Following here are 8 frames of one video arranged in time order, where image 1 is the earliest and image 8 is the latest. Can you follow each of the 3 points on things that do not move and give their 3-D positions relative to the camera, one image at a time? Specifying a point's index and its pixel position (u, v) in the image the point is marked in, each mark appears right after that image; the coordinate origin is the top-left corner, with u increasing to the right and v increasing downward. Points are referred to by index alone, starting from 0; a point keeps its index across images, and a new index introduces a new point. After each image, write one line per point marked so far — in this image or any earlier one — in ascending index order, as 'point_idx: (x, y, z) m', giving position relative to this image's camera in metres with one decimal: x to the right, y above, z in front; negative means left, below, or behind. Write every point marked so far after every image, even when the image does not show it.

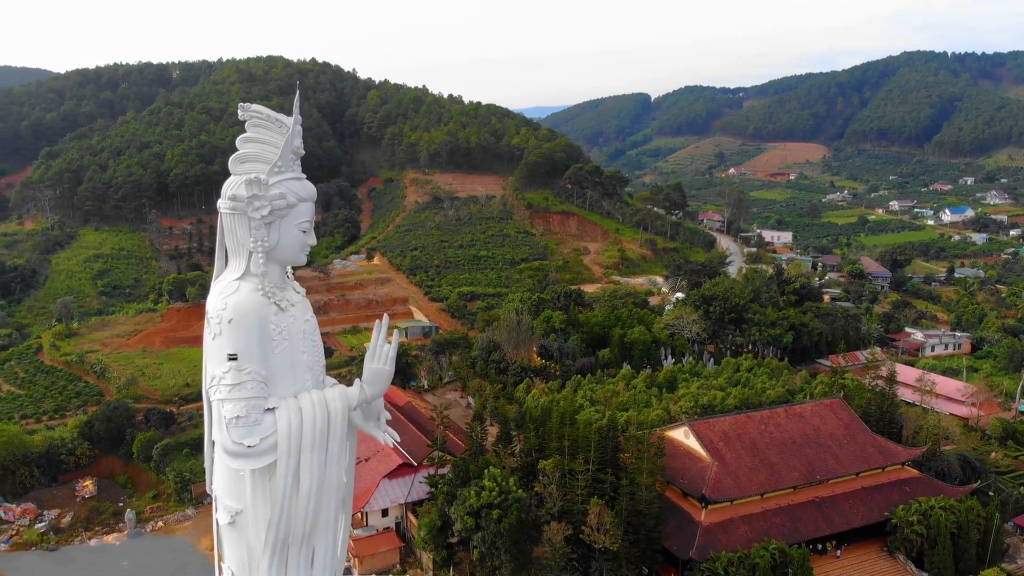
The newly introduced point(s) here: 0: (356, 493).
0: (-3.0, -4.0, +16.3) m
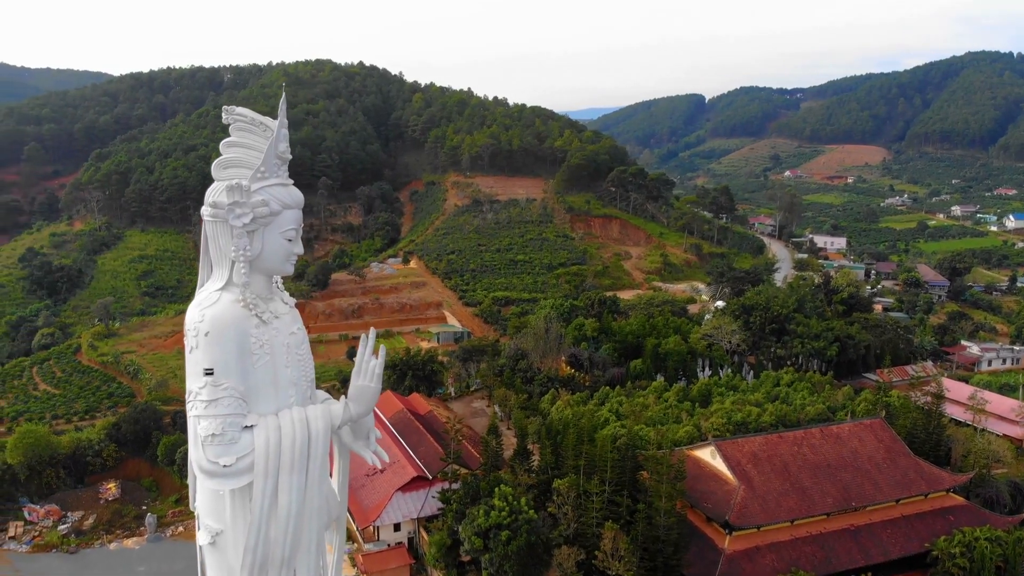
0: (-2.7, -4.1, +15.9) m
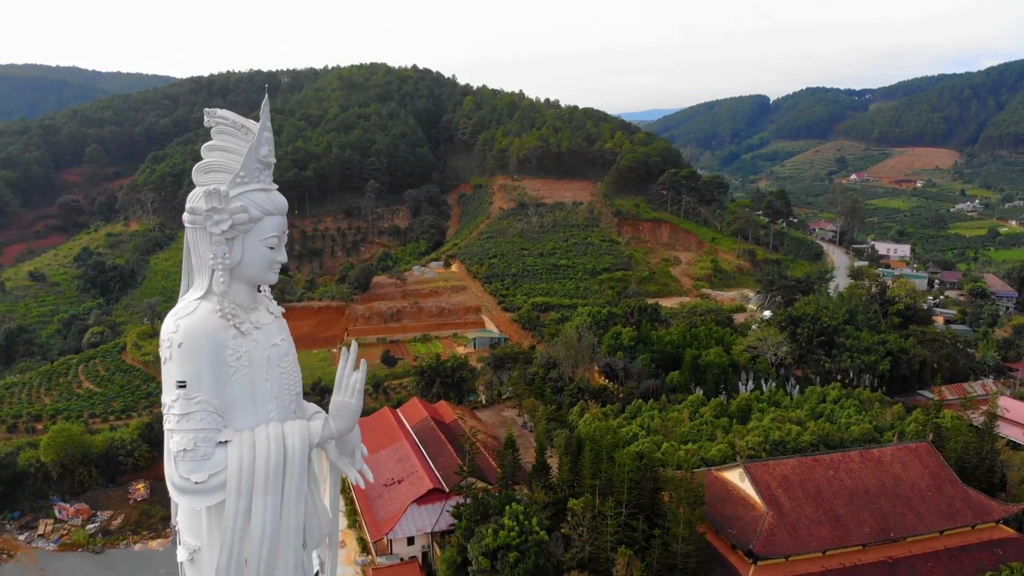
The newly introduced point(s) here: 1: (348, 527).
0: (-2.3, -4.2, +15.5) m
1: (-3.3, -4.8, +16.7) m
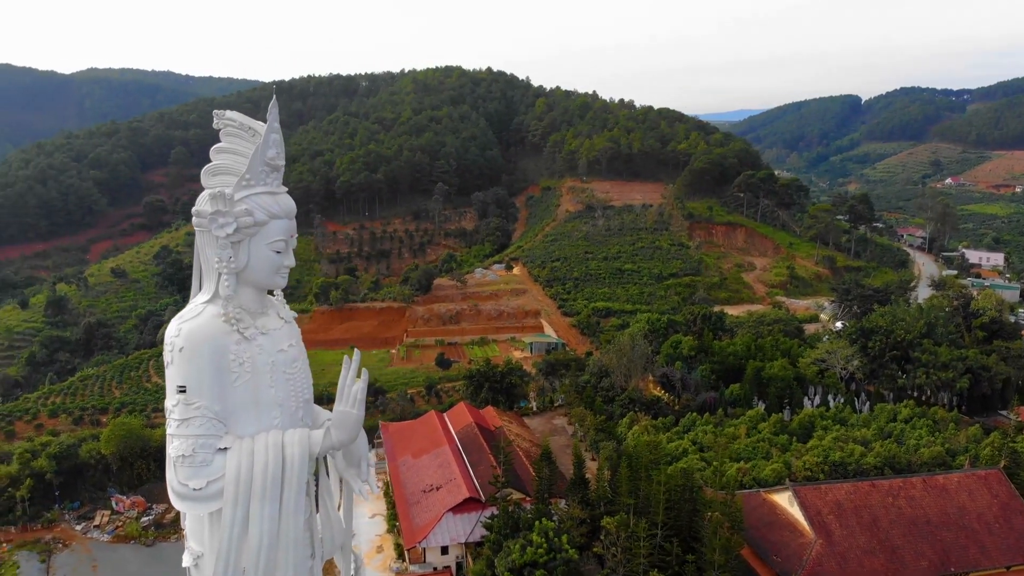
0: (-1.7, -4.3, +15.2) m
1: (-2.5, -4.8, +16.6) m
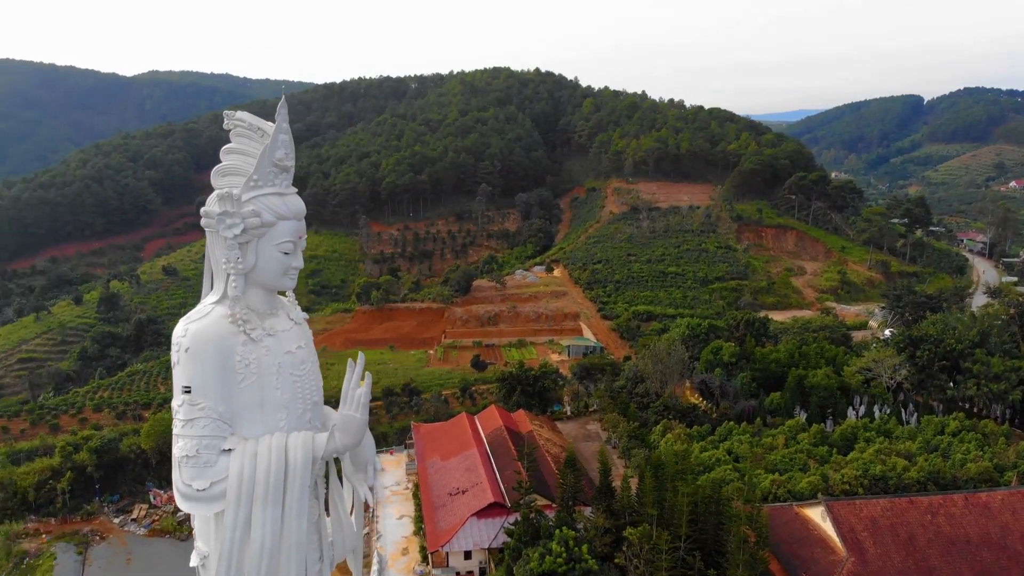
0: (-1.2, -4.4, +15.1) m
1: (-2.0, -4.9, +16.5) m
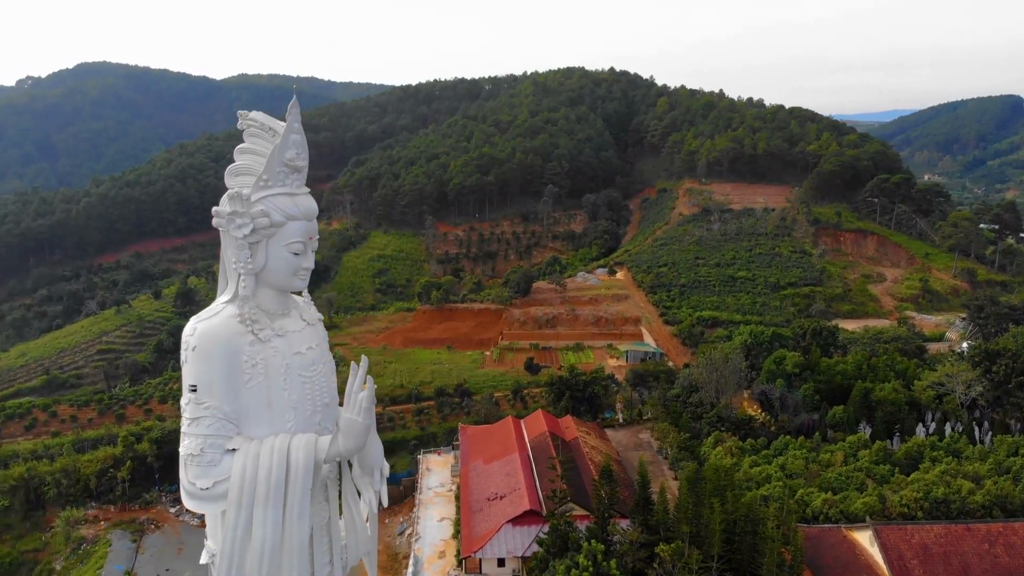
0: (-0.6, -4.4, +14.9) m
1: (-1.2, -4.9, +16.4) m
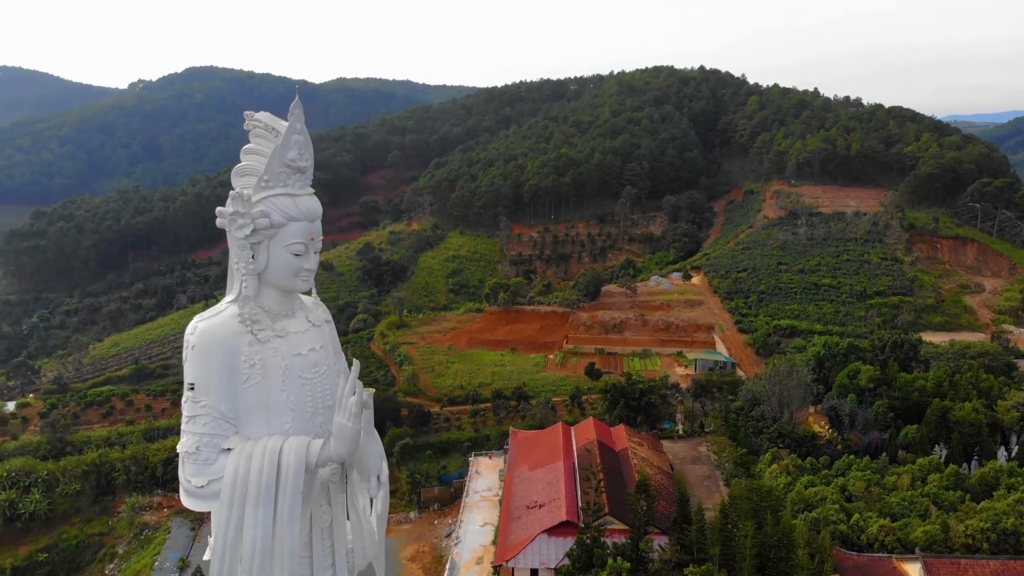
0: (0.0, -4.5, +14.7) m
1: (-0.4, -4.9, +16.2) m
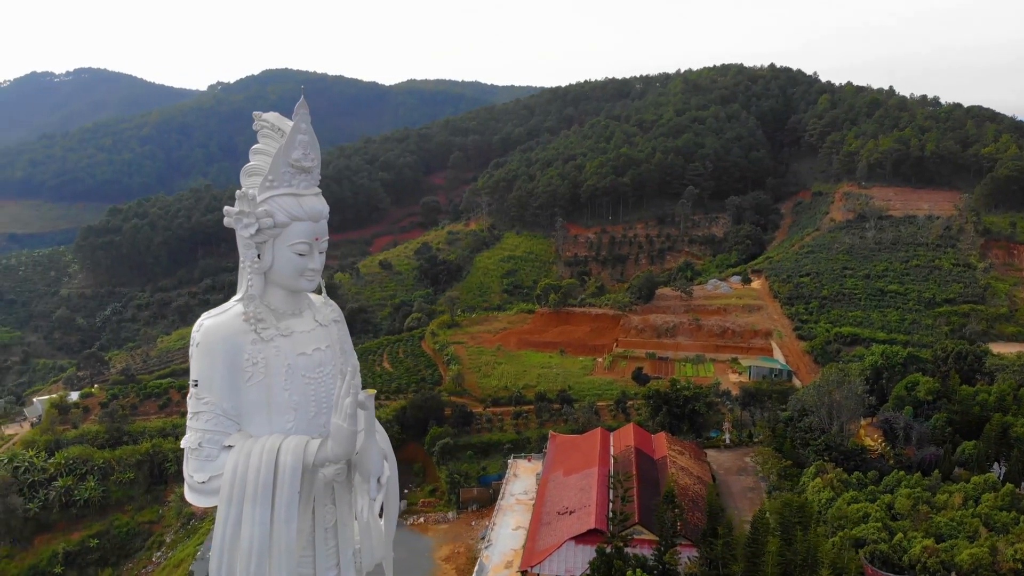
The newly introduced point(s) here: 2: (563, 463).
0: (+0.5, -4.5, +14.5) m
1: (+0.2, -5.0, +16.0) m
2: (+1.1, -3.7, +17.6) m
